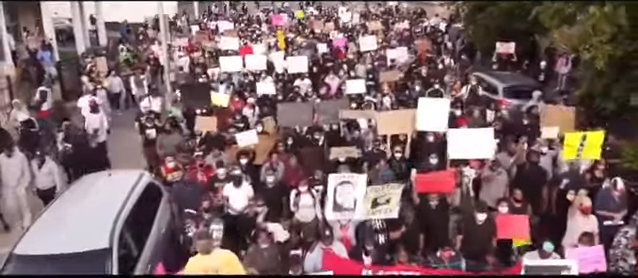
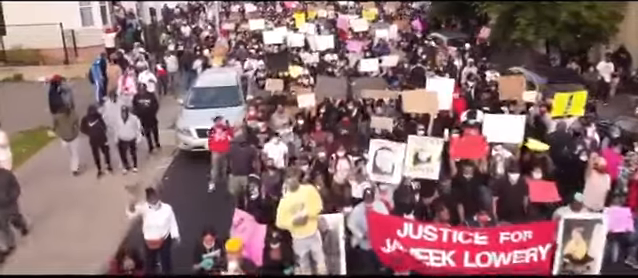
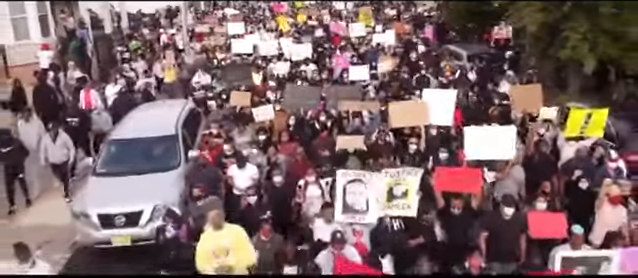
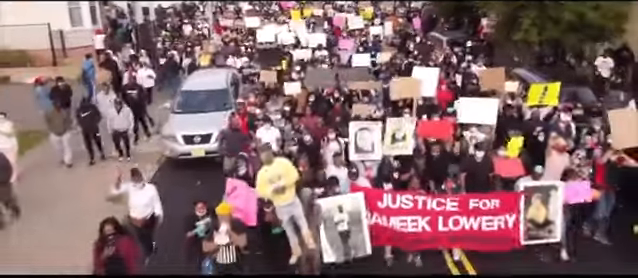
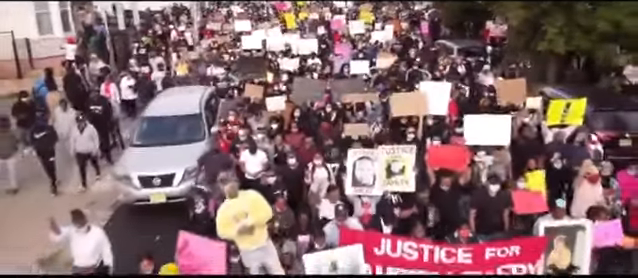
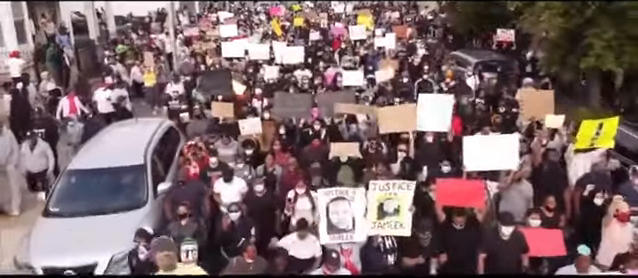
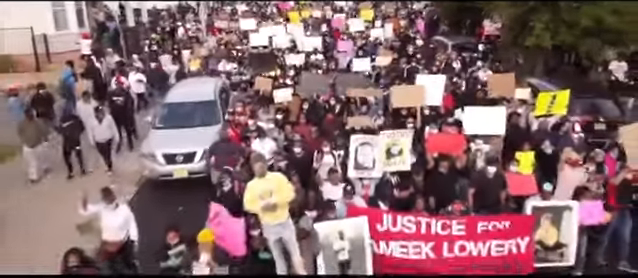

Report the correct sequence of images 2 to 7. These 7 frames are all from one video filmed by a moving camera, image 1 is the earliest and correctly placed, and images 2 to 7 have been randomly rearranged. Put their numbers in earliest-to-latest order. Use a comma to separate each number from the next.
6, 3, 5, 7, 4, 2
